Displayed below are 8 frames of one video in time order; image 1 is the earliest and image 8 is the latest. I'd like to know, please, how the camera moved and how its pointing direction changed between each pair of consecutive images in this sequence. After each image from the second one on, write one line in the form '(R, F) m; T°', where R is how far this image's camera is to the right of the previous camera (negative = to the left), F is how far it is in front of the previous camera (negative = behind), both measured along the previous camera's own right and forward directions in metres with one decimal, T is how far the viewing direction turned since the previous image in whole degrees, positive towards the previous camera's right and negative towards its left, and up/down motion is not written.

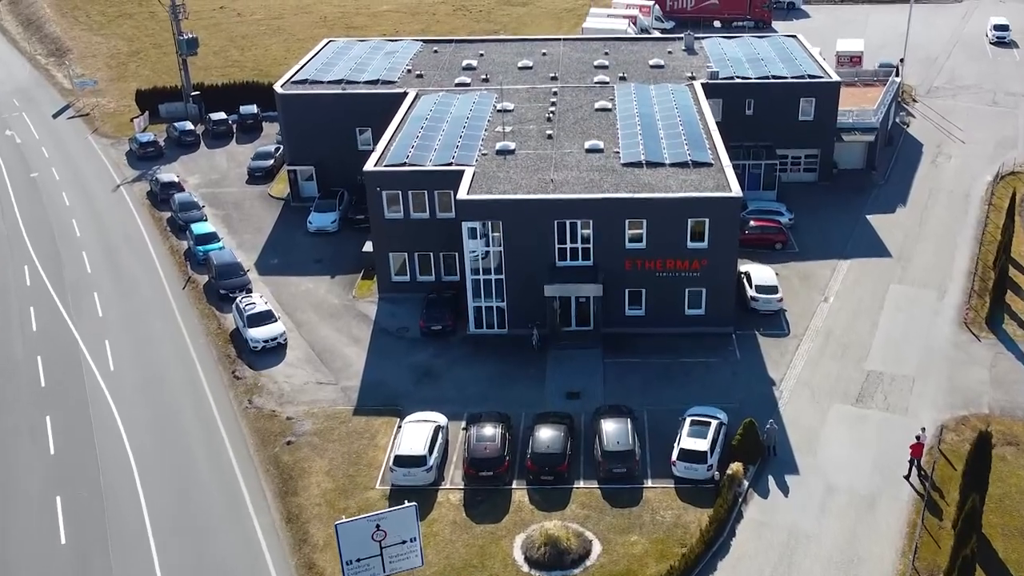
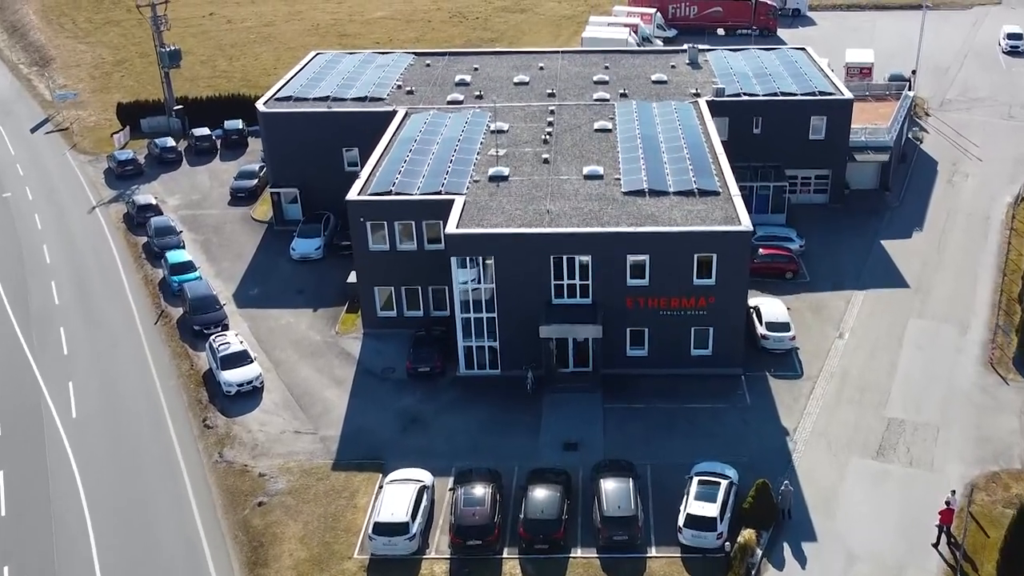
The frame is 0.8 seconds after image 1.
(+0.3, +3.1) m; 0°
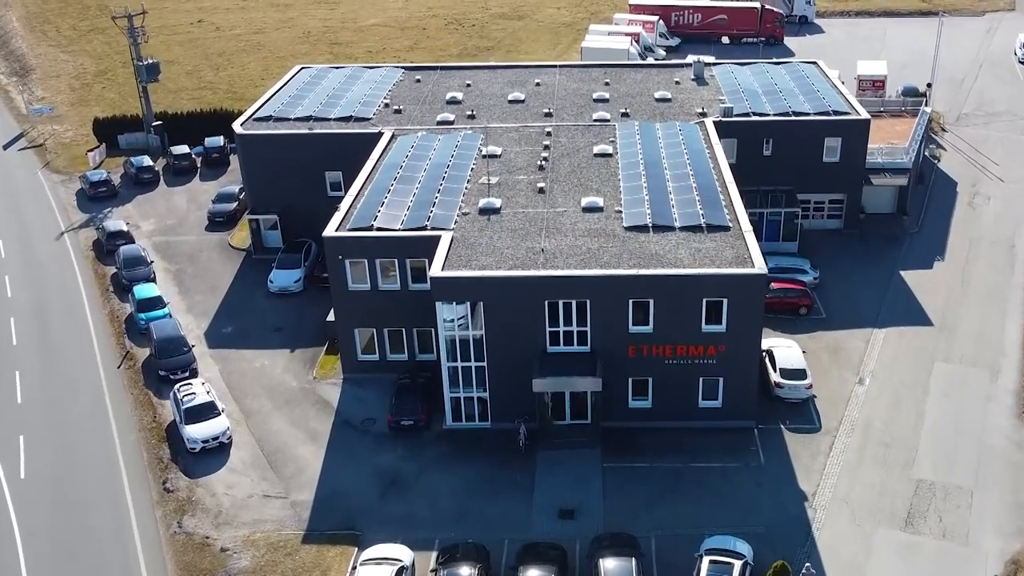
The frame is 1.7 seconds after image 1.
(+0.3, +3.6) m; 0°
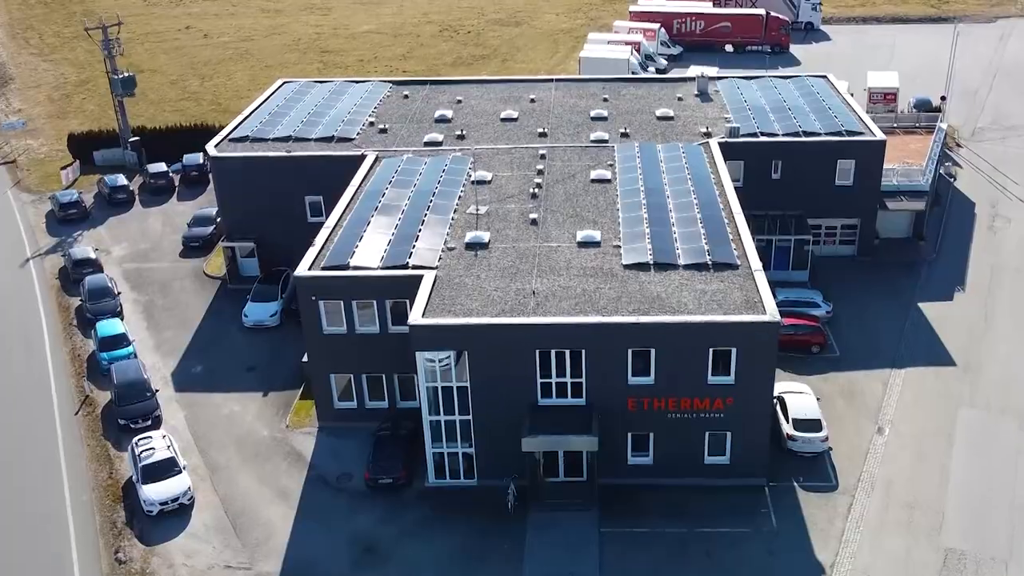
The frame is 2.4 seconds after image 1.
(+0.4, +3.3) m; 0°
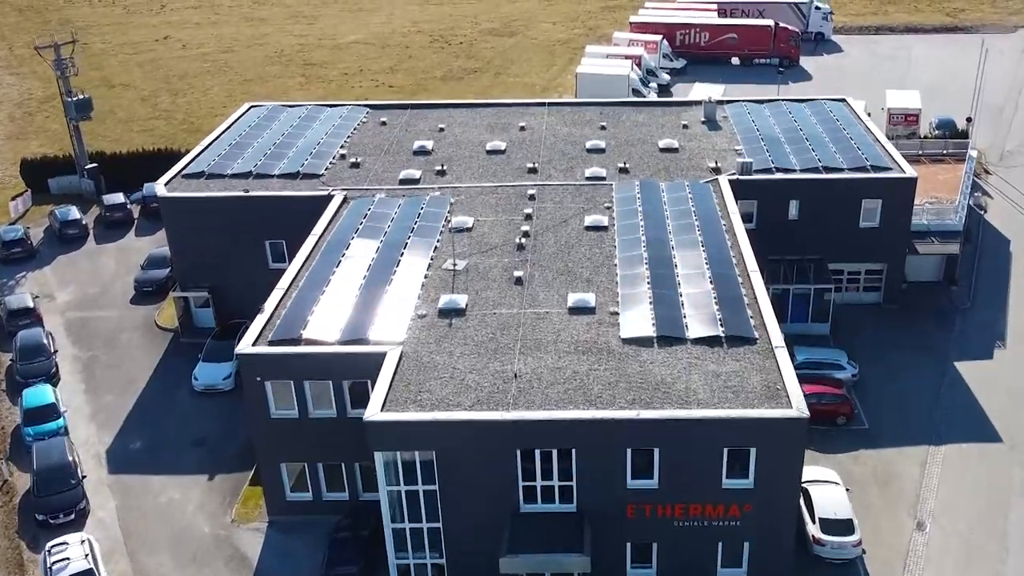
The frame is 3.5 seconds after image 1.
(+0.6, +5.5) m; 0°
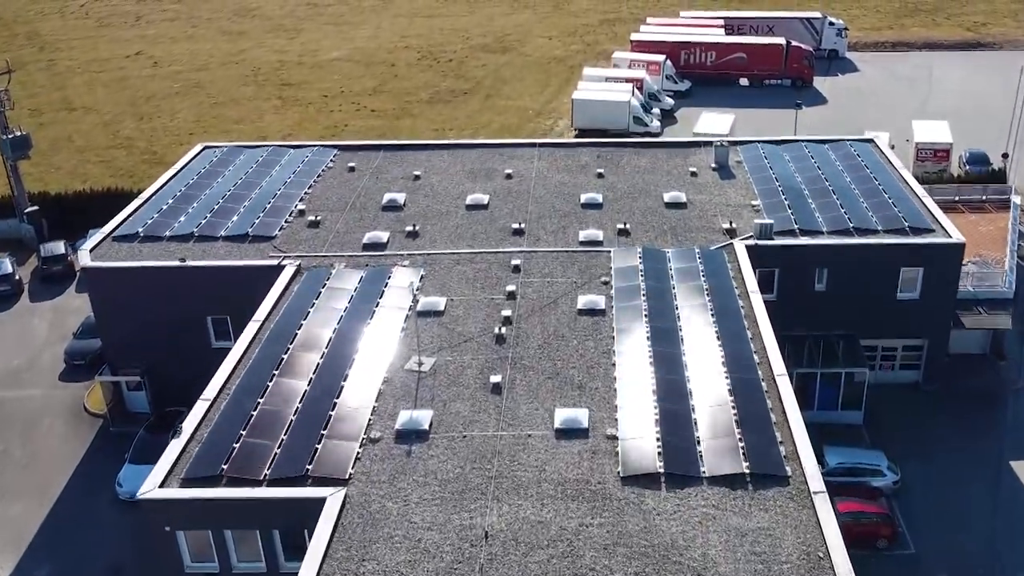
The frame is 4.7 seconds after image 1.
(+0.7, +6.3) m; 0°
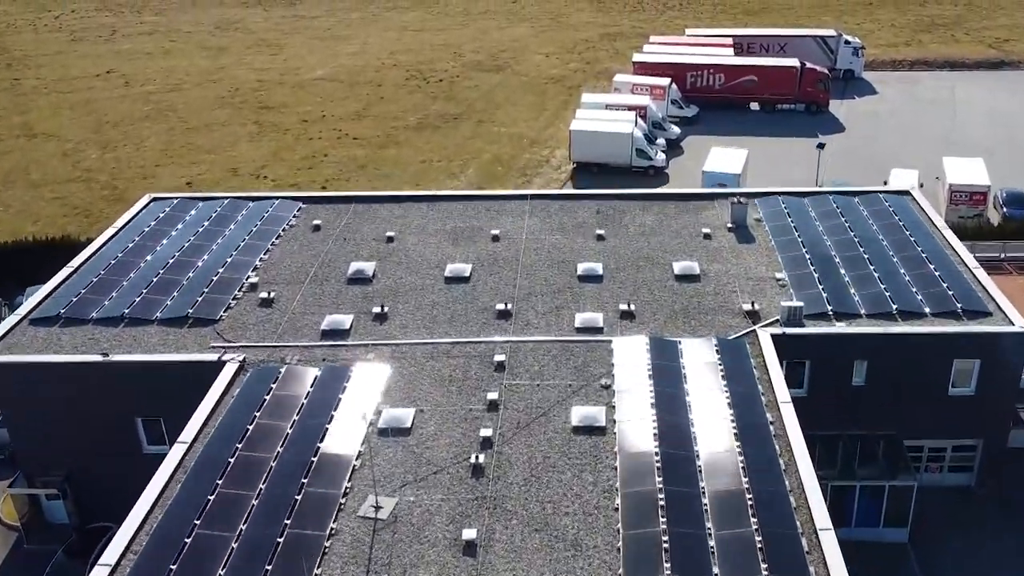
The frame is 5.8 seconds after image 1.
(+0.5, +5.9) m; 0°
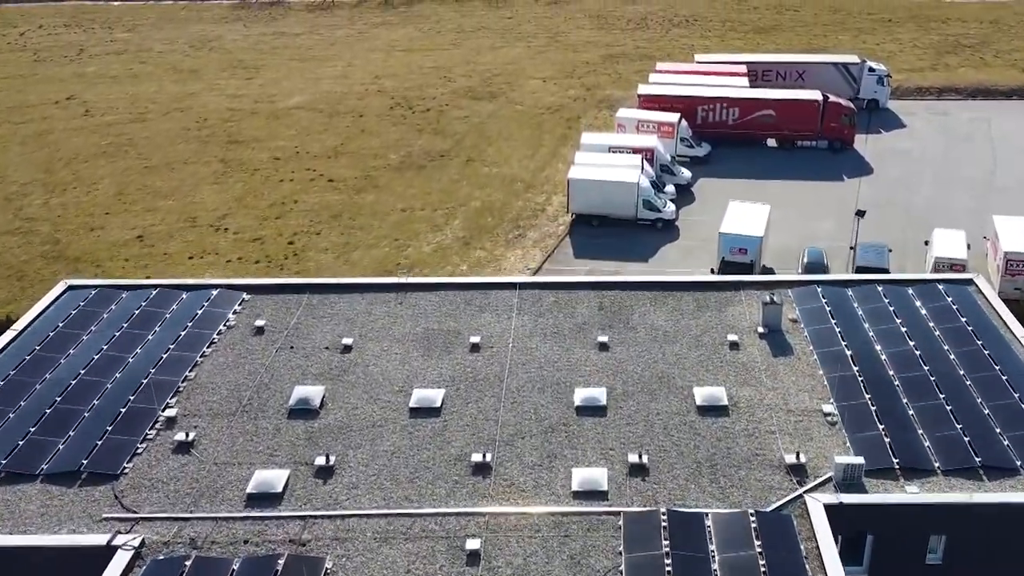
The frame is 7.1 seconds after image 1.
(+0.5, +7.4) m; 0°
